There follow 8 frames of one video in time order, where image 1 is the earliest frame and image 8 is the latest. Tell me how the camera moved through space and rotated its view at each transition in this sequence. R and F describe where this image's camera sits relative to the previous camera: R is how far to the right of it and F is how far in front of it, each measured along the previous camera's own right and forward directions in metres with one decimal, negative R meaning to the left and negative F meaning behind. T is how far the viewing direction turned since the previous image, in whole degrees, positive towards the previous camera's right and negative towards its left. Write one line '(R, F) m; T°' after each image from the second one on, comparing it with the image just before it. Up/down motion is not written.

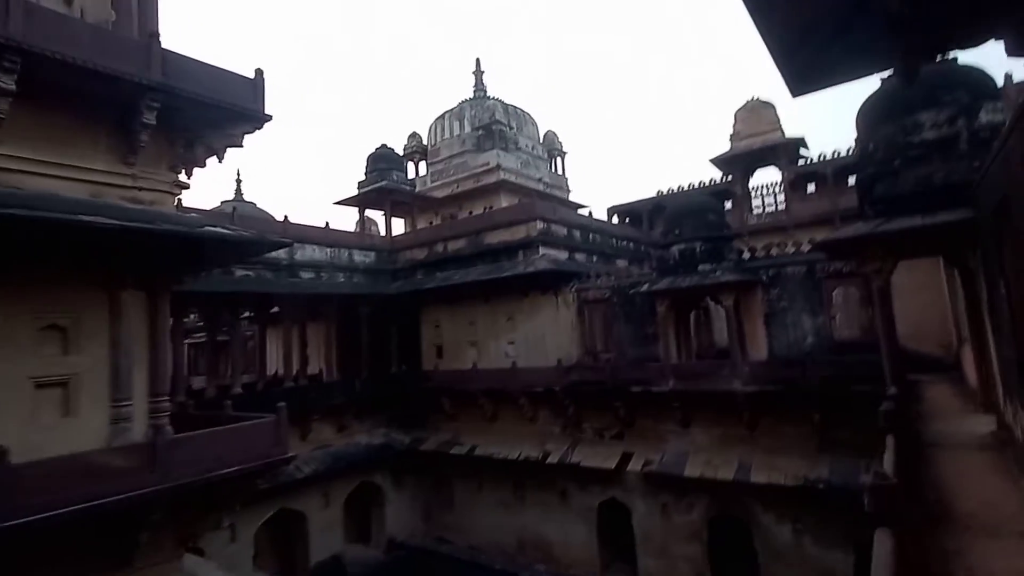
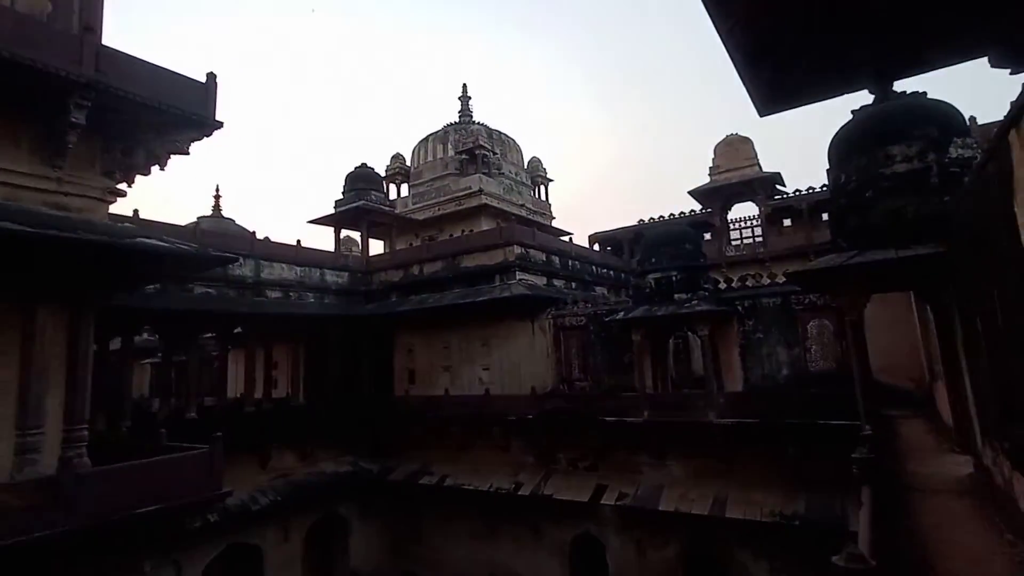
(+0.2, +0.3) m; +2°
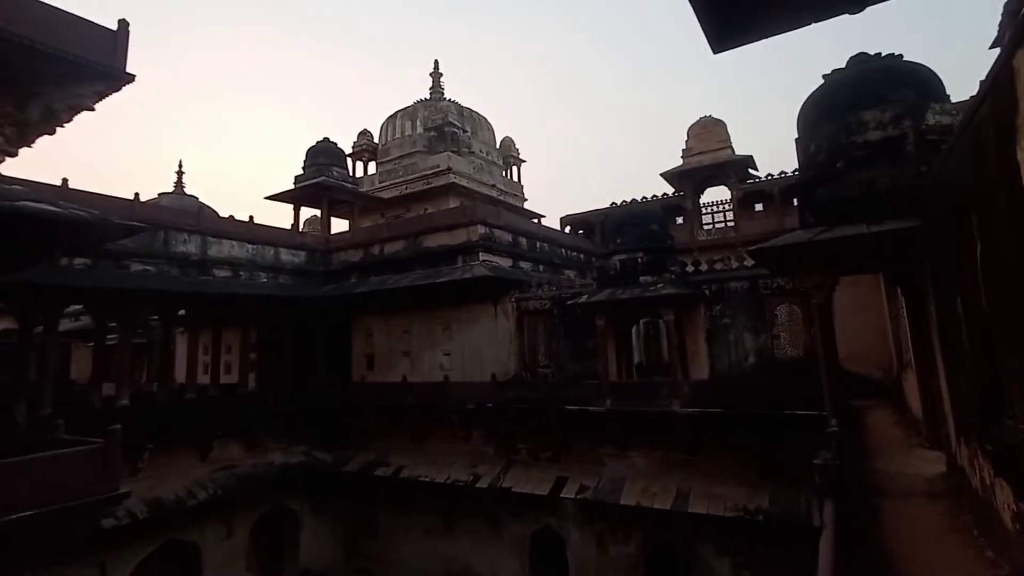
(+0.5, +0.7) m; +2°
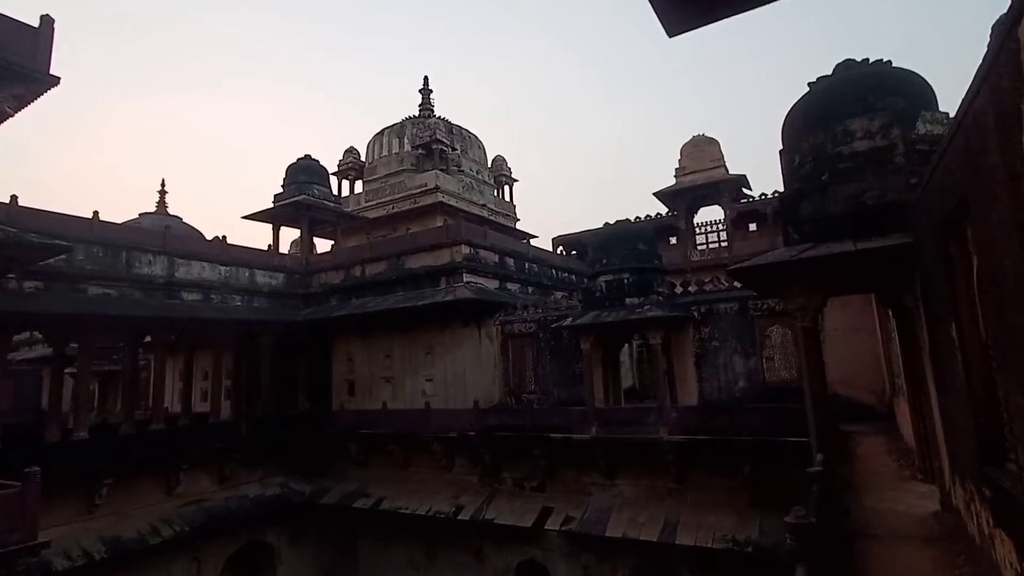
(+0.3, +0.4) m; 0°
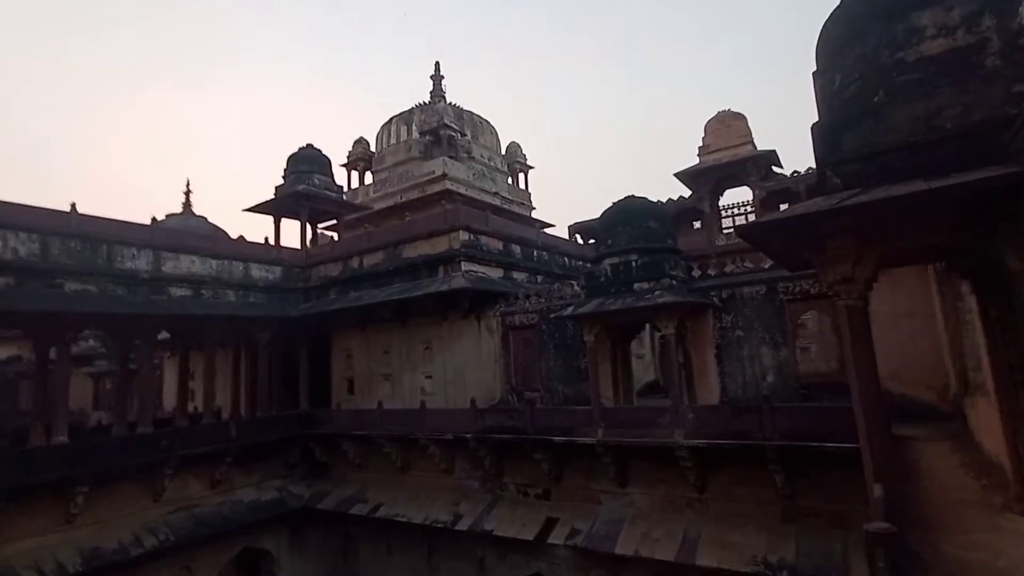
(+0.7, +1.1) m; -3°
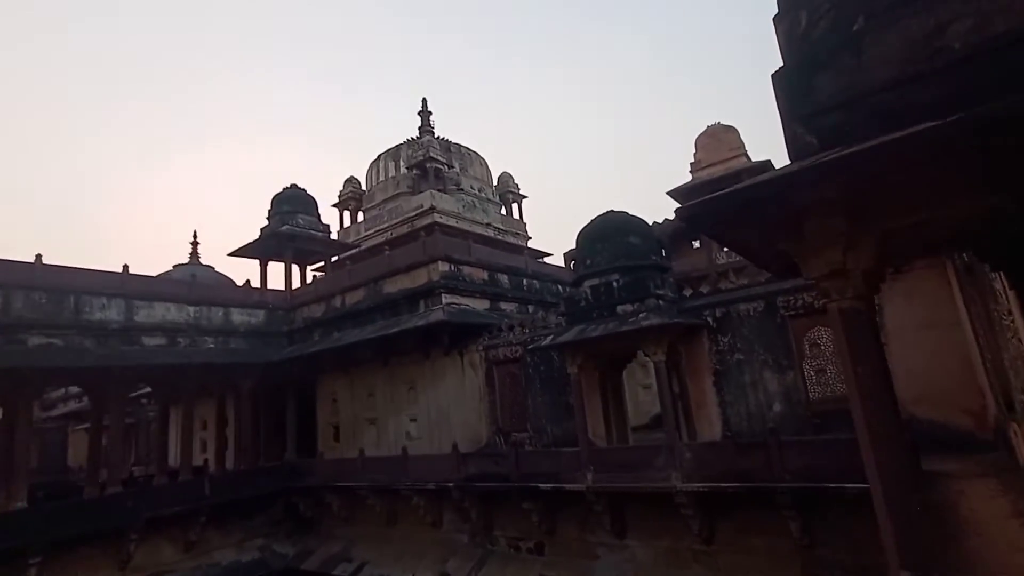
(+0.8, +0.8) m; -2°
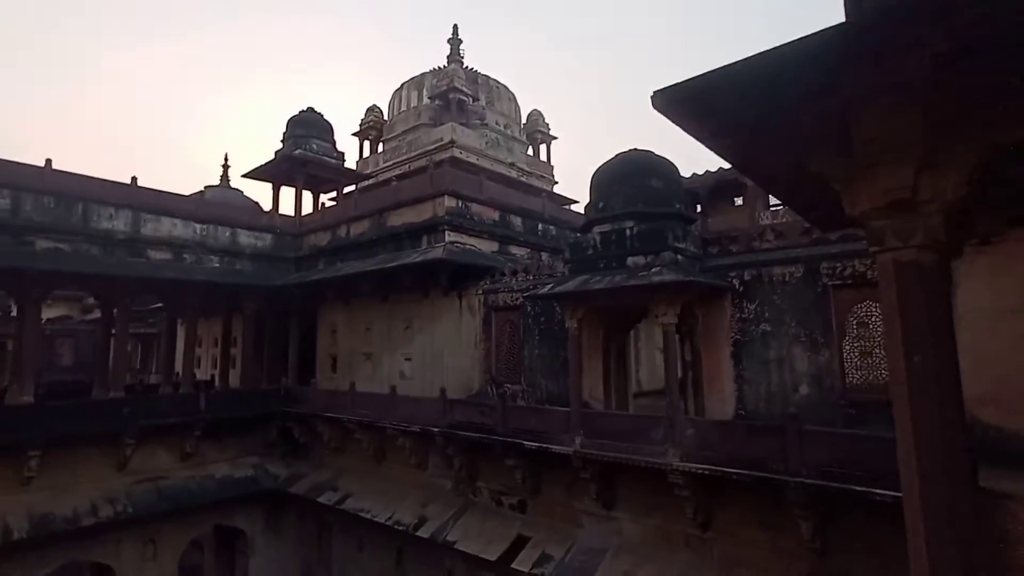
(+0.5, +1.0) m; -4°
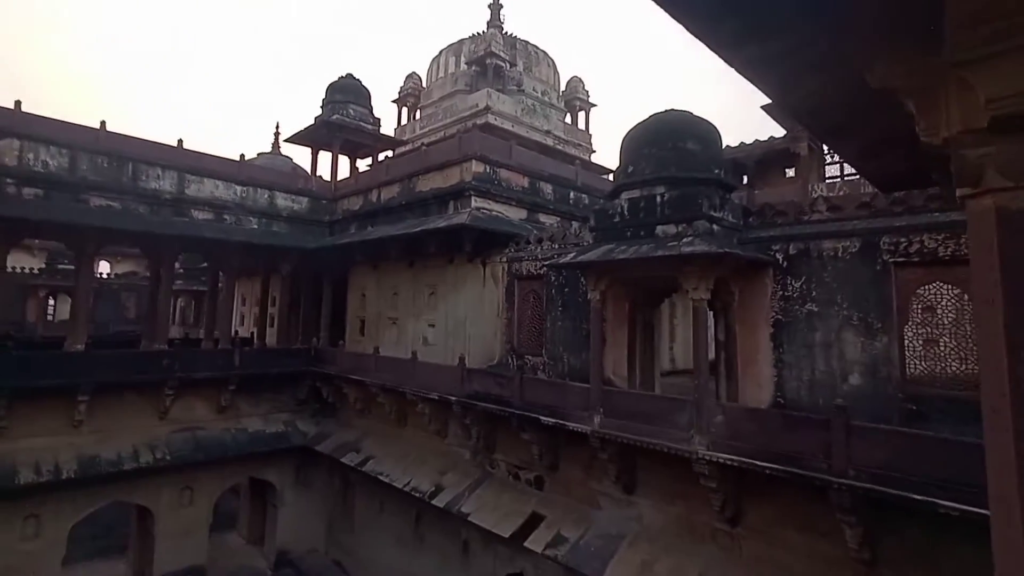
(+0.4, +0.6) m; -5°
